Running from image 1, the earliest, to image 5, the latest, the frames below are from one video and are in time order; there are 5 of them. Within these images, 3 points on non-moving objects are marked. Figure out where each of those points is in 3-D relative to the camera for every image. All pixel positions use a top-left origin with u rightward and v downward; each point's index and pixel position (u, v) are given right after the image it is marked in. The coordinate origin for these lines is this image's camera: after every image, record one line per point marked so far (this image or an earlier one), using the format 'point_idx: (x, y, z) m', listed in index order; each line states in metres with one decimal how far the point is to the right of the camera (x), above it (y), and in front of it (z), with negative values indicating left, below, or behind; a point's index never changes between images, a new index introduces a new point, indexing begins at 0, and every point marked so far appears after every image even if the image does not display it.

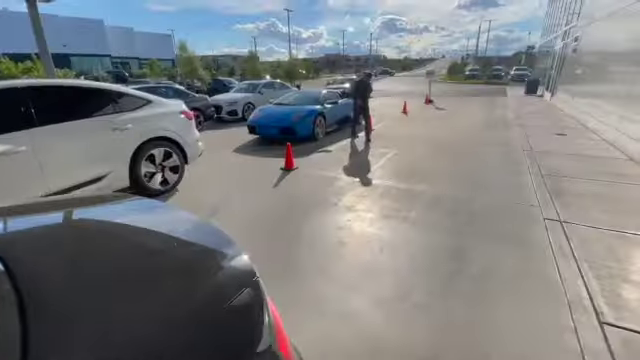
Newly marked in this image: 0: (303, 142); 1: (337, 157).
0: (-0.4, +1.0, +7.7) m
1: (+0.4, +0.5, +6.2) m
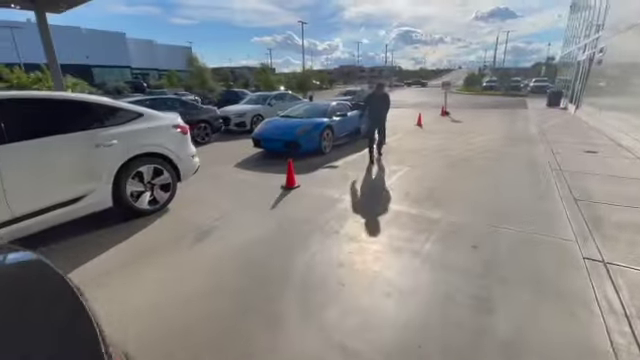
0: (-0.3, +0.6, +7.3) m
1: (+0.5, +0.1, +5.8) m
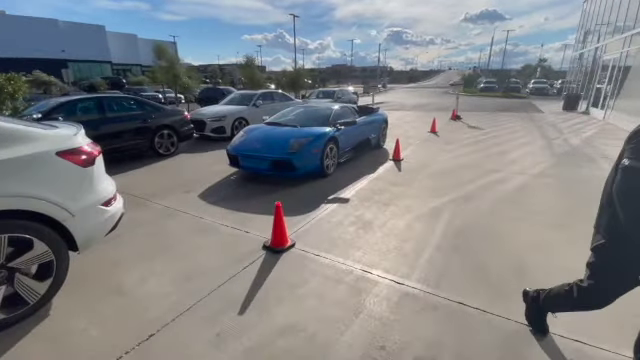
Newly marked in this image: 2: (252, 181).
0: (-0.2, 0.0, +5.3) m
1: (+0.5, -0.5, +3.8) m
2: (-1.2, 0.0, +5.2) m
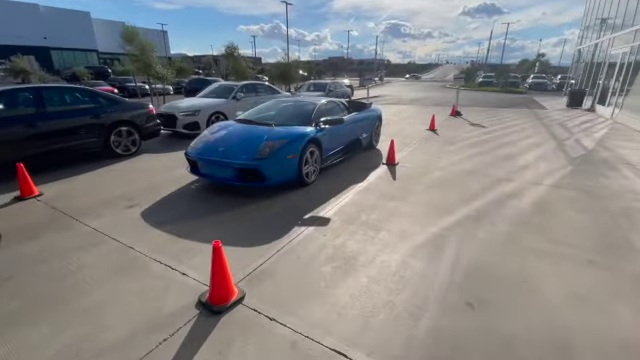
0: (-0.6, -0.1, +4.4) m
1: (+0.2, -0.6, +3.0) m
2: (-1.5, -0.2, +4.3) m
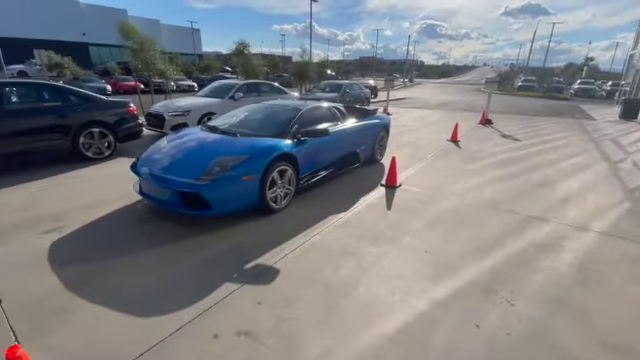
0: (-0.9, -0.4, +3.6) m
1: (-0.3, -1.0, +2.0) m
2: (-1.8, -0.4, +3.5) m
